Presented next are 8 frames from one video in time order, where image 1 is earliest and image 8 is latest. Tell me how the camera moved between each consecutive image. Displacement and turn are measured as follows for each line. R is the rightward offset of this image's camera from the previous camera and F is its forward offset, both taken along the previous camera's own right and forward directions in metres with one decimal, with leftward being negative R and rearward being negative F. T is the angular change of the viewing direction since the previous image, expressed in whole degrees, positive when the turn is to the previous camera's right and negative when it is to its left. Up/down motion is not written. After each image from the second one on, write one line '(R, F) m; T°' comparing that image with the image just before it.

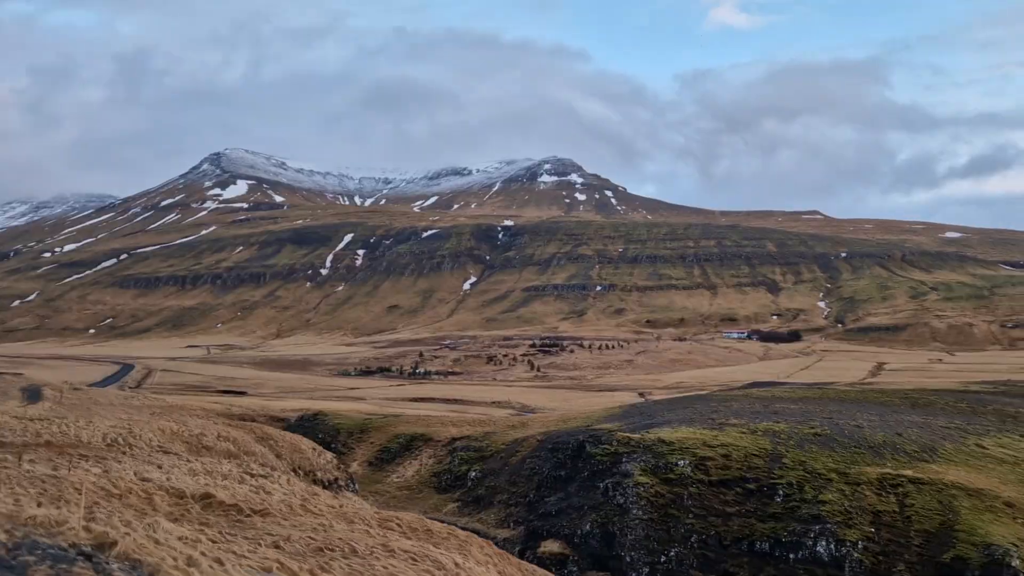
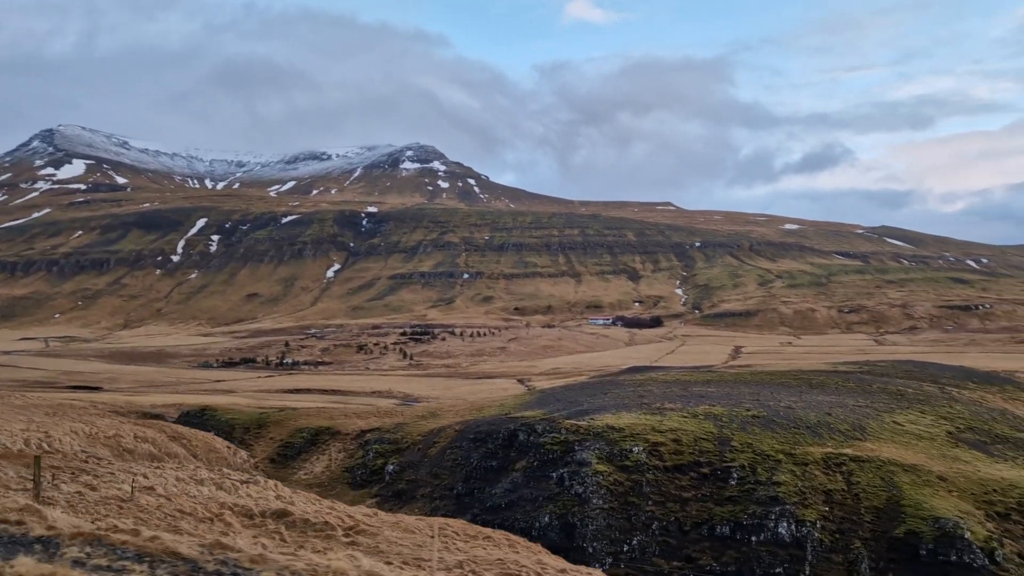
(-3.6, +1.9) m; +10°
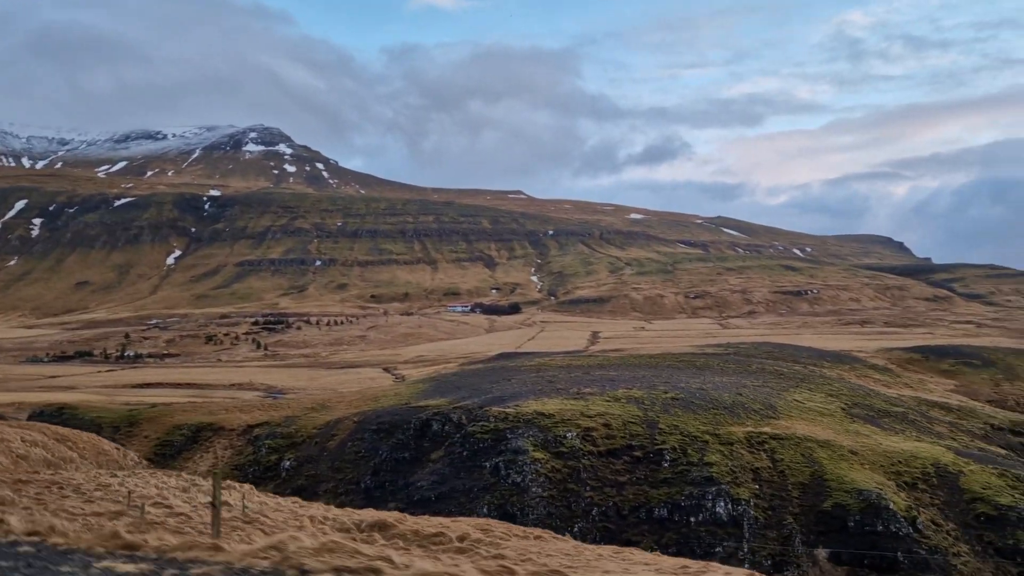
(-3.2, +1.5) m; +10°
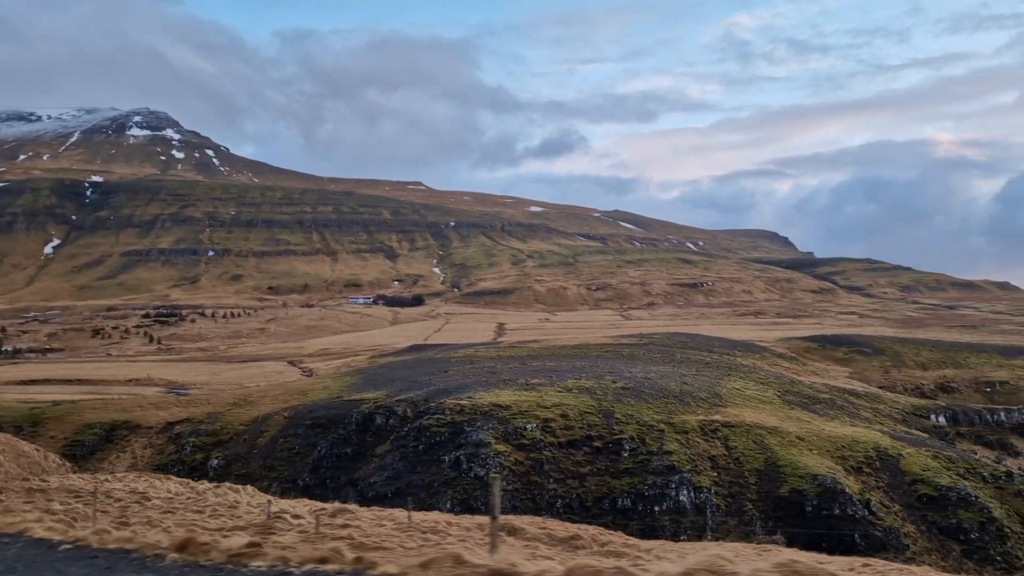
(-2.4, +1.0) m; +7°
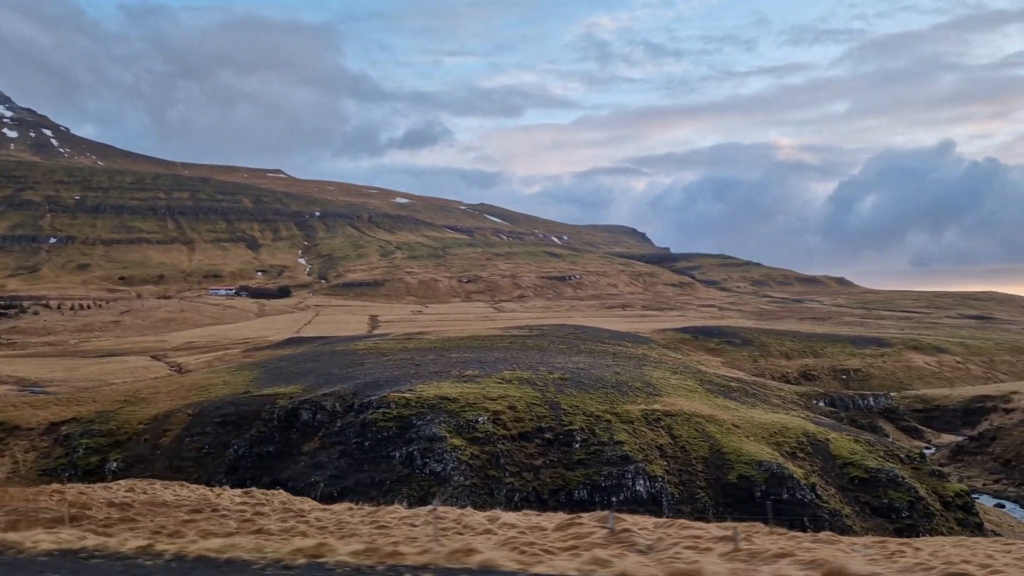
(-3.4, +1.3) m; +9°
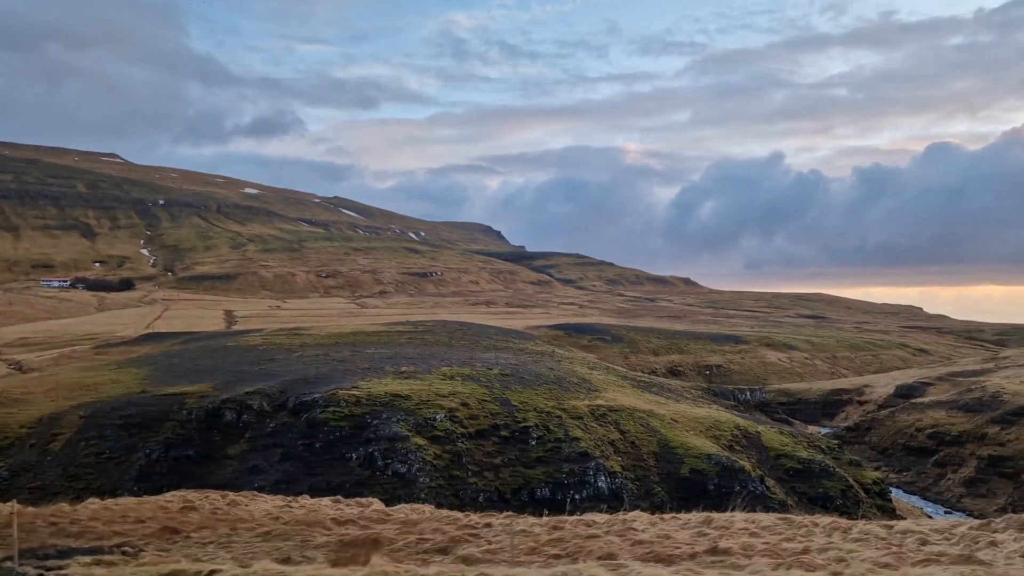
(-4.0, +1.3) m; +10°
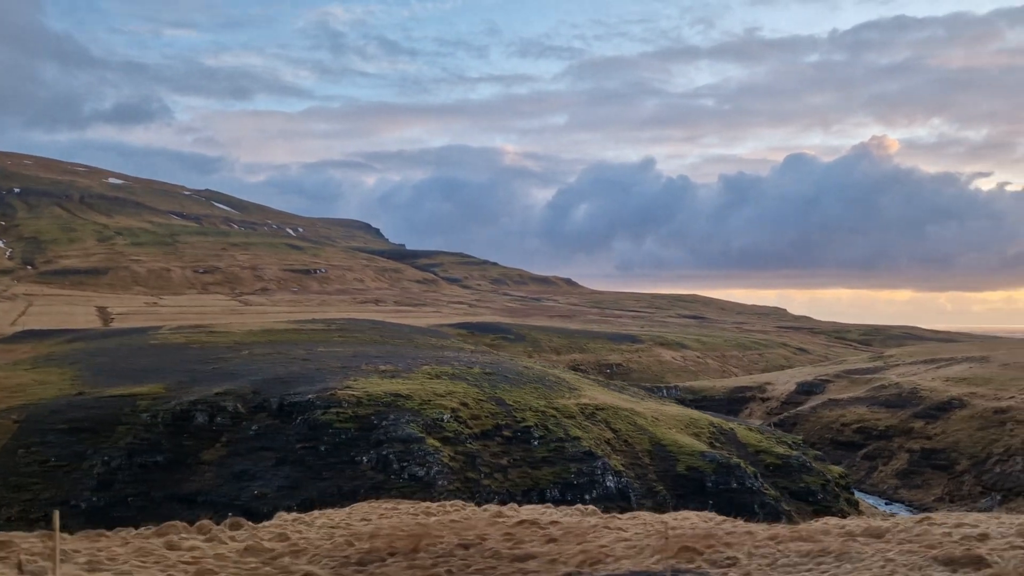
(-4.7, +1.1) m; +9°
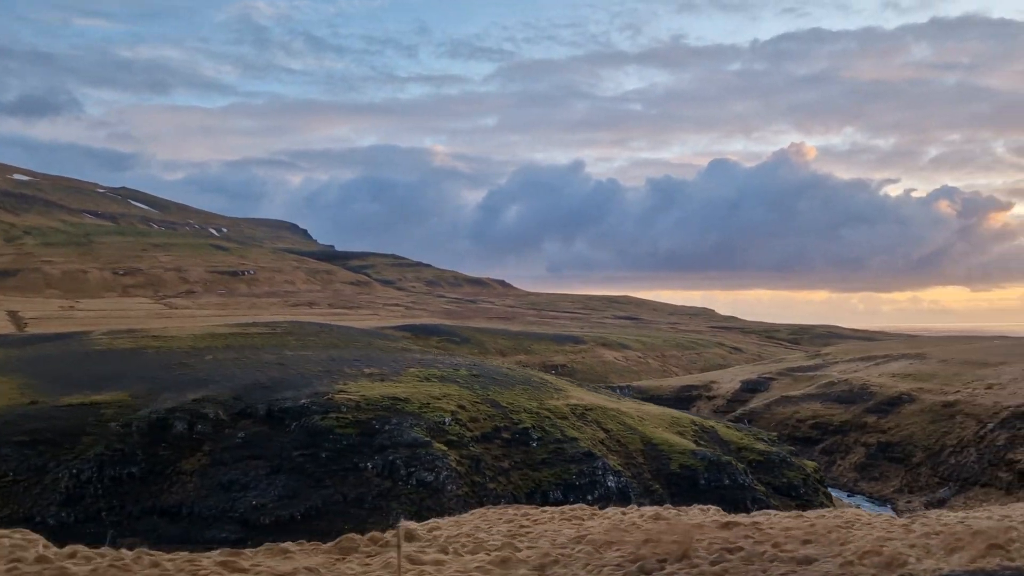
(-2.5, +0.5) m; +5°
